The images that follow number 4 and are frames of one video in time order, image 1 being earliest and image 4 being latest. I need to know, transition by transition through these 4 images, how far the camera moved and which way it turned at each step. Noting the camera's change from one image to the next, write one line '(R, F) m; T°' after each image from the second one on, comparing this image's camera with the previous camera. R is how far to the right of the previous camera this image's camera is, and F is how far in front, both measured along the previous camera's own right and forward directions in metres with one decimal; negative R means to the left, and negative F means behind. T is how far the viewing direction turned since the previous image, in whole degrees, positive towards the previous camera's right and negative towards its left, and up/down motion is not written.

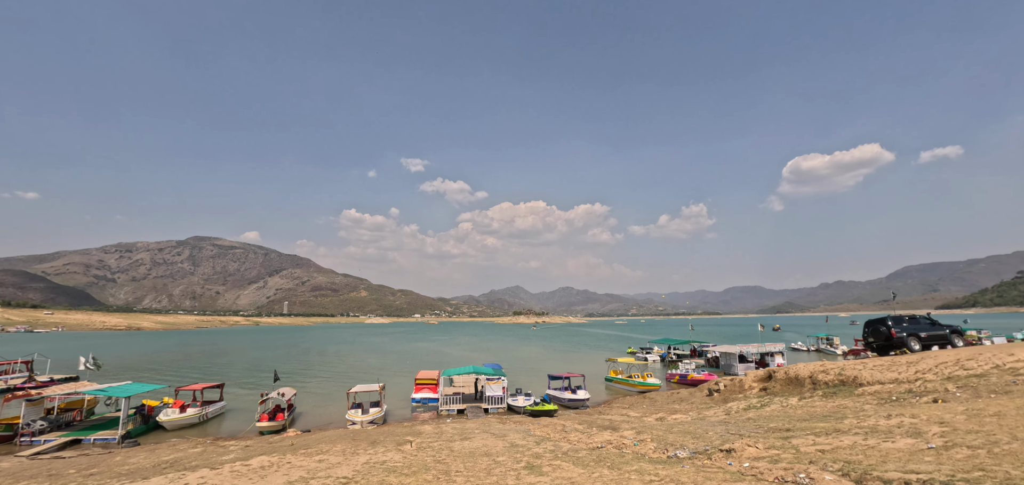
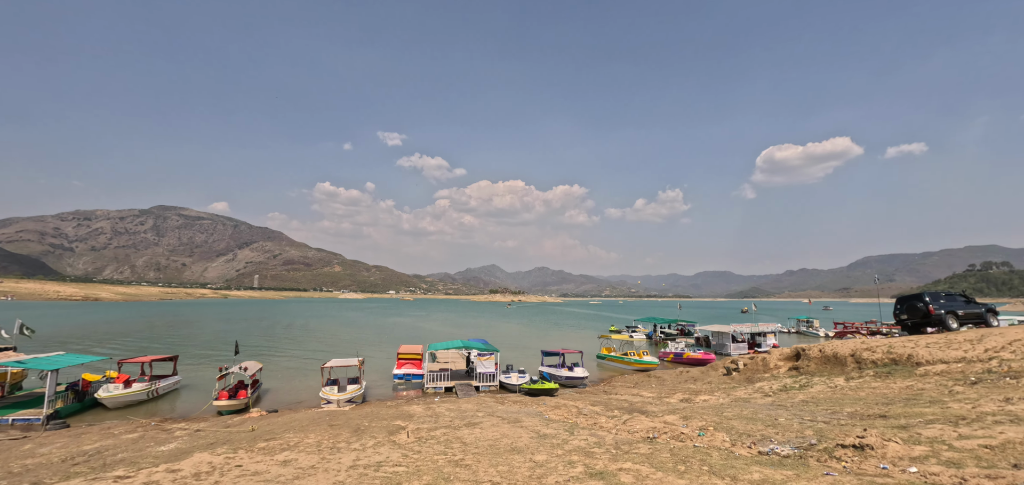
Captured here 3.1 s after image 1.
(-1.5, +3.6) m; +3°
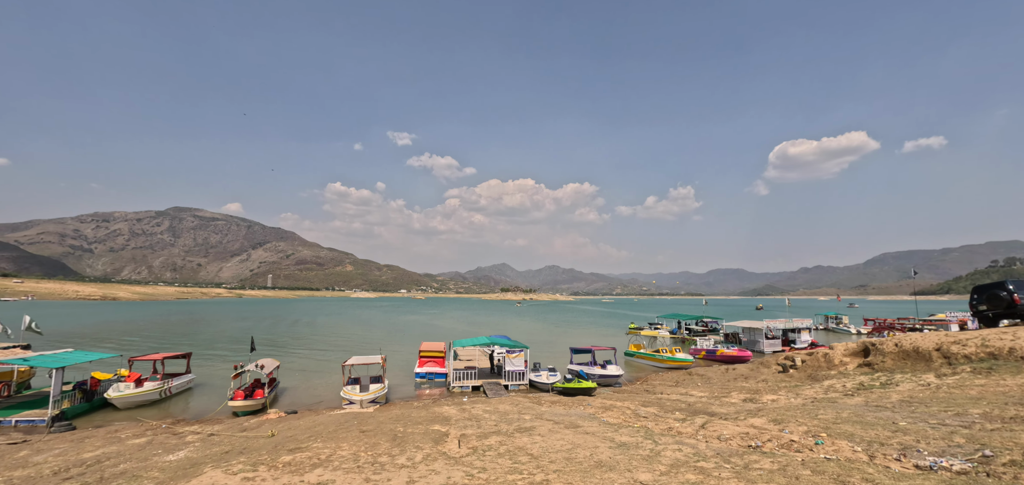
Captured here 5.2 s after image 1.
(-1.3, +2.0) m; -1°
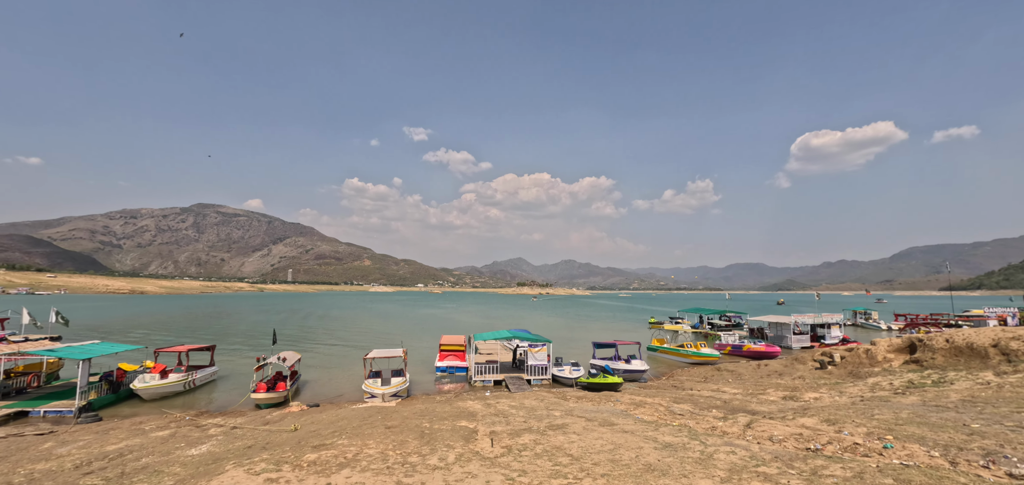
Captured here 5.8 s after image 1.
(-0.4, +0.7) m; -2°
